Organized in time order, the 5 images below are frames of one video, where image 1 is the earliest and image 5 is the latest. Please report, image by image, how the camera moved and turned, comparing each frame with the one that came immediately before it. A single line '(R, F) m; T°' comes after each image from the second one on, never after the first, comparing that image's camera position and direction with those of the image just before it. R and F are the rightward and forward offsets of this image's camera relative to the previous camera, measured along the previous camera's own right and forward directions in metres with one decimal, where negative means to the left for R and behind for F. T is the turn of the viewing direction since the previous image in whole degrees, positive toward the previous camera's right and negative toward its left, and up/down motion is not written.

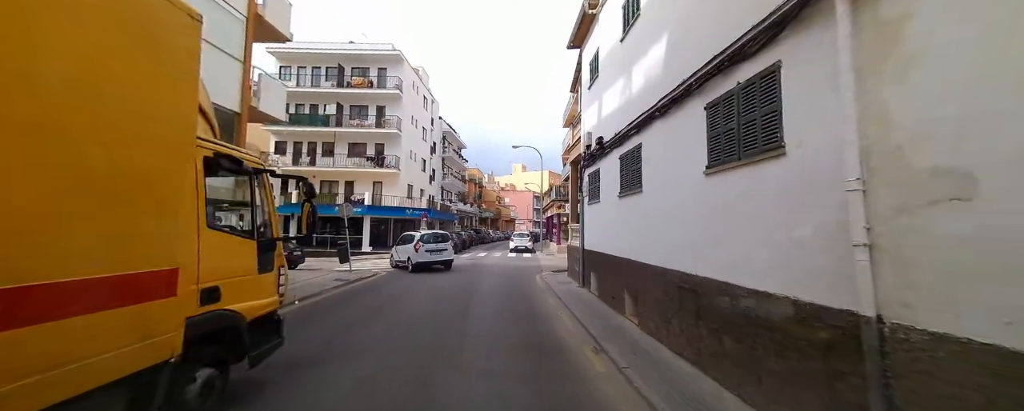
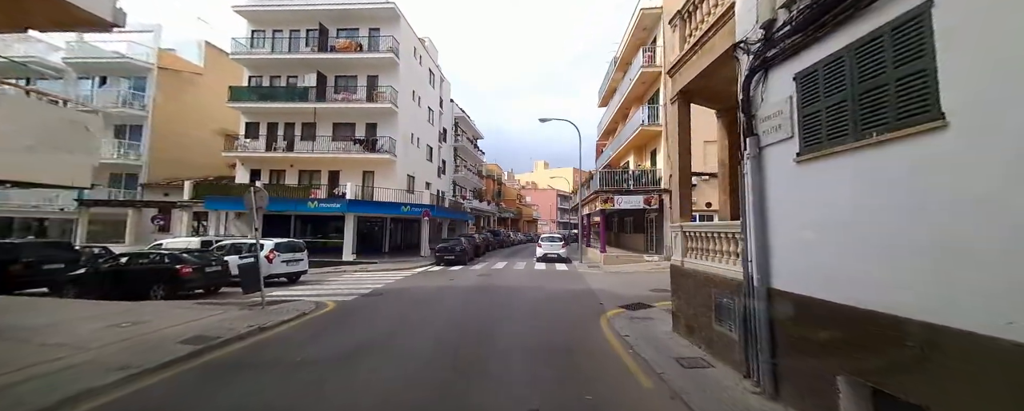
(-0.4, +6.6) m; -3°
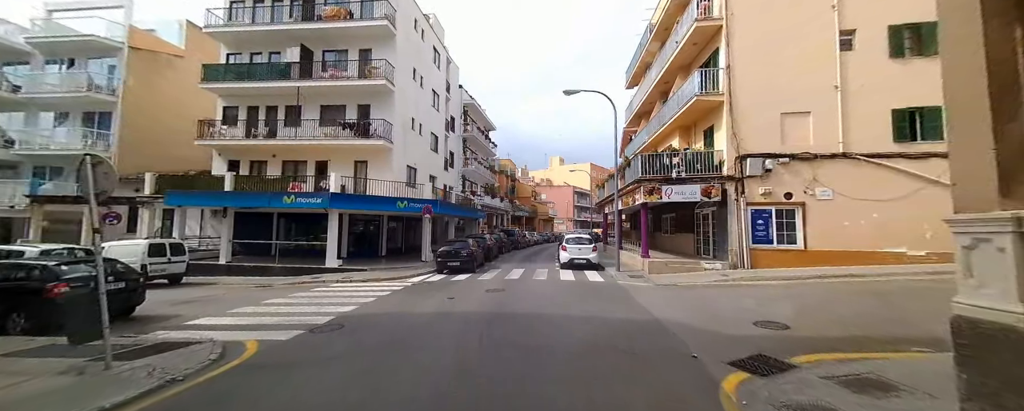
(-0.2, +3.6) m; -2°
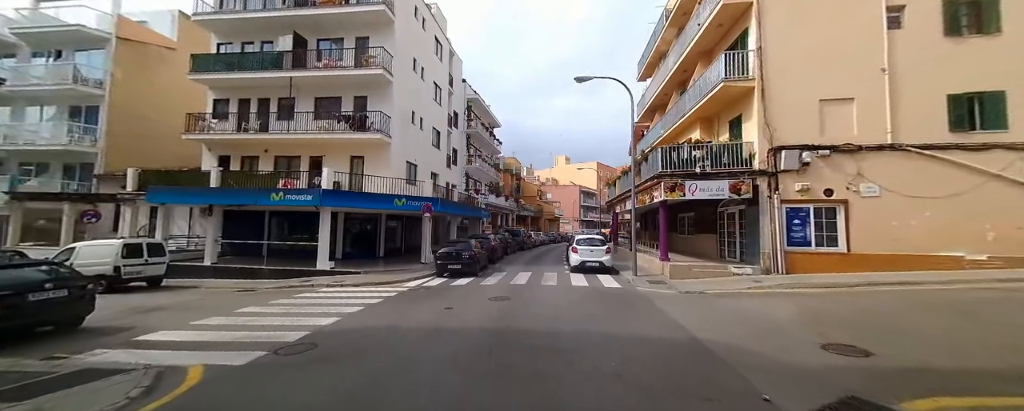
(-0.1, +1.3) m; -1°
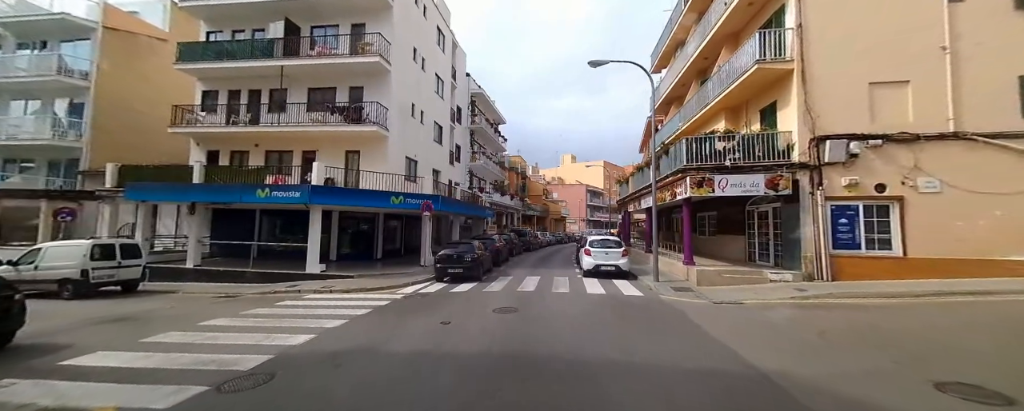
(-0.1, +1.3) m; -1°
